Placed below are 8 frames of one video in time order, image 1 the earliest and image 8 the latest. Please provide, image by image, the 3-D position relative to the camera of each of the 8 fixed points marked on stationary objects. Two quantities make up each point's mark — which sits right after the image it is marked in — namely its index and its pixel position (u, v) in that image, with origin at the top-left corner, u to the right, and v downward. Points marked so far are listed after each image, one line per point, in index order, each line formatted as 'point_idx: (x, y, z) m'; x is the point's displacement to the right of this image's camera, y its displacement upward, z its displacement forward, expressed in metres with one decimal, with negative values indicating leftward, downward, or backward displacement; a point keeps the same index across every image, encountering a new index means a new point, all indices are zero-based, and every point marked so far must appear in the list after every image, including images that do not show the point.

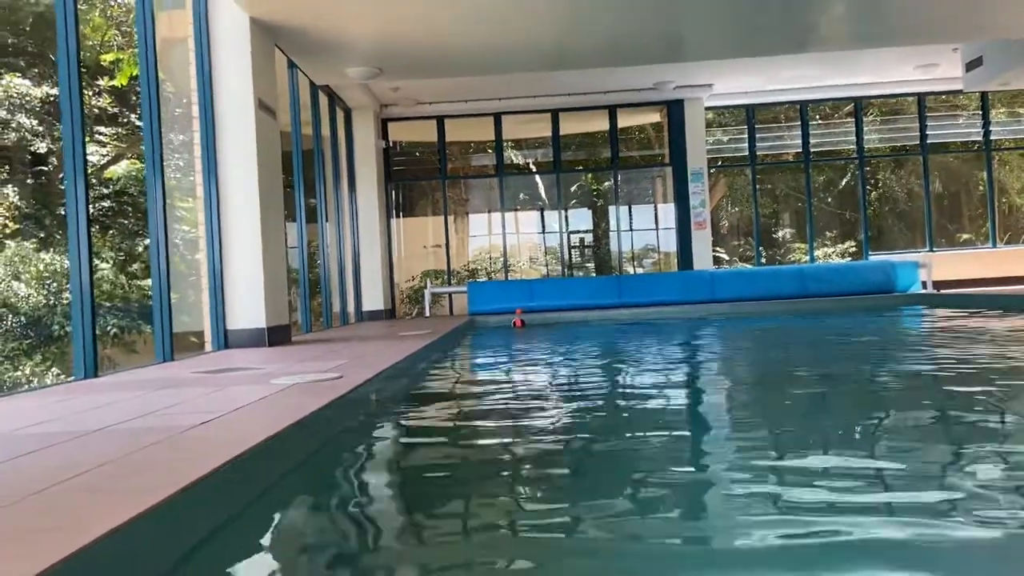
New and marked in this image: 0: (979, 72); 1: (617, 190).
0: (+5.7, +2.6, +10.6) m
1: (+1.7, +1.7, +14.5) m
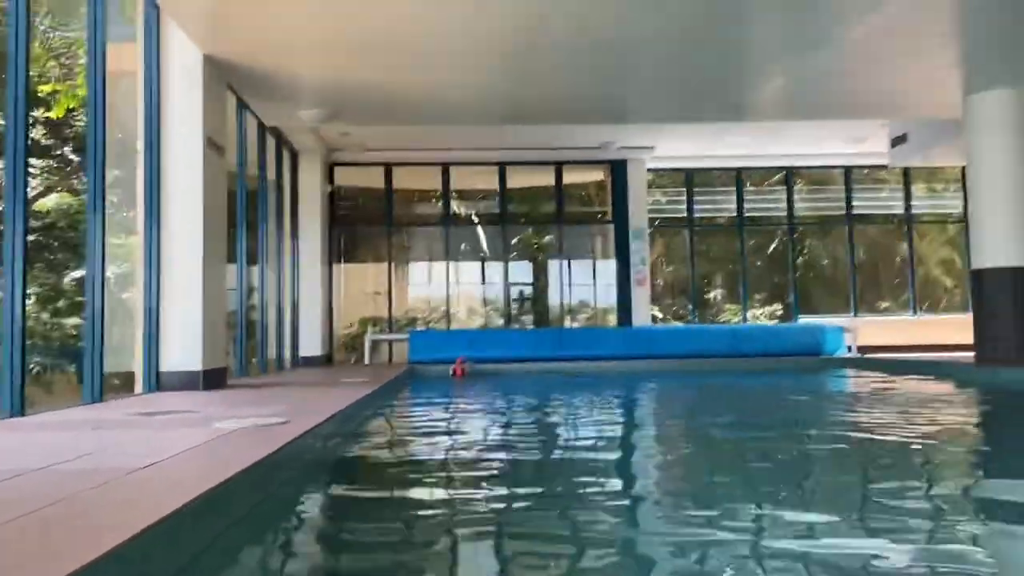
0: (+5.0, +1.8, +11.2) m
1: (+0.7, +0.8, +14.6) m
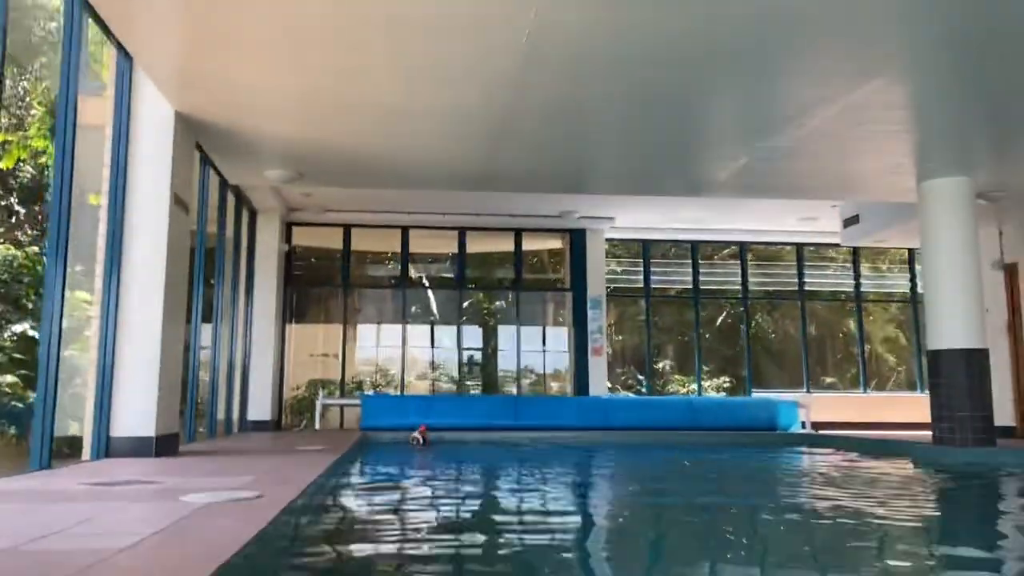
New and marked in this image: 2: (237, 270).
0: (+4.5, +0.8, +11.5) m
1: (0.0, -0.4, +14.6) m
2: (-3.7, +0.3, +11.8) m
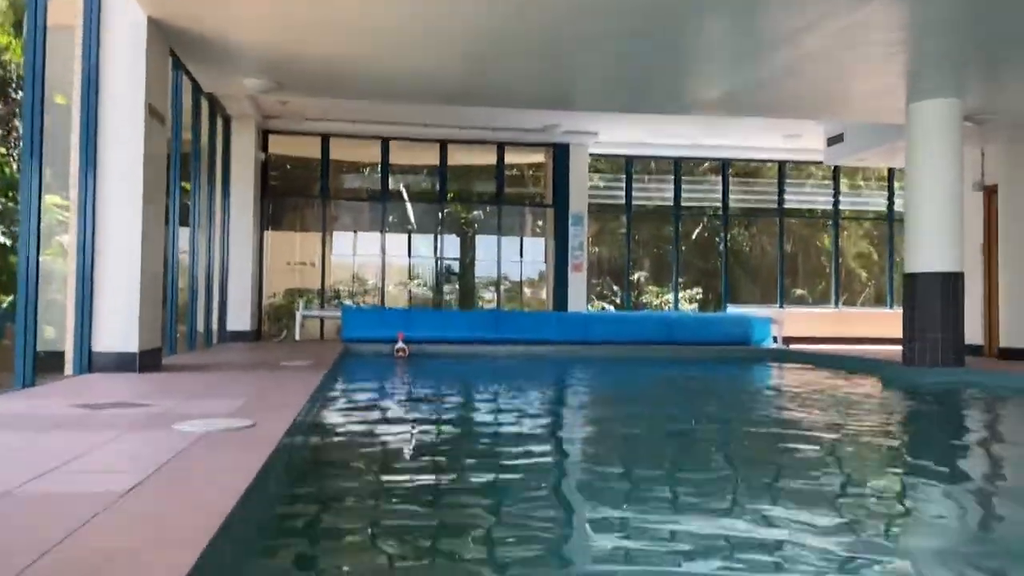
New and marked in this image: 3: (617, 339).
0: (+4.3, +1.8, +11.5) m
1: (-0.4, +1.1, +14.5) m
2: (-4.0, +1.5, +11.6) m
3: (+1.4, -0.7, +11.7) m
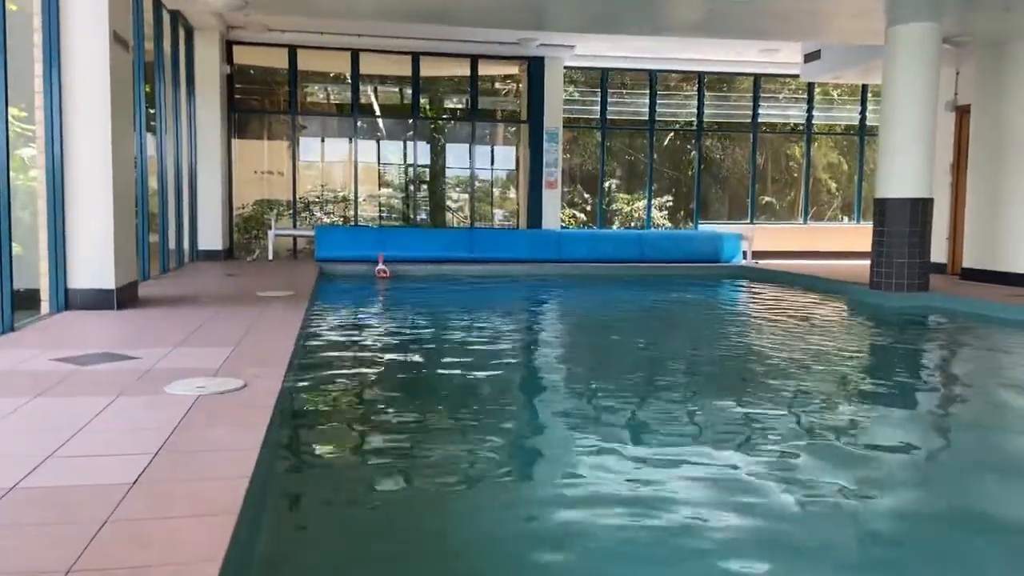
0: (+3.9, +2.9, +11.4) m
1: (-0.8, +2.6, +14.3) m
2: (-4.3, +2.6, +11.2) m
3: (+1.1, +0.4, +11.8) m
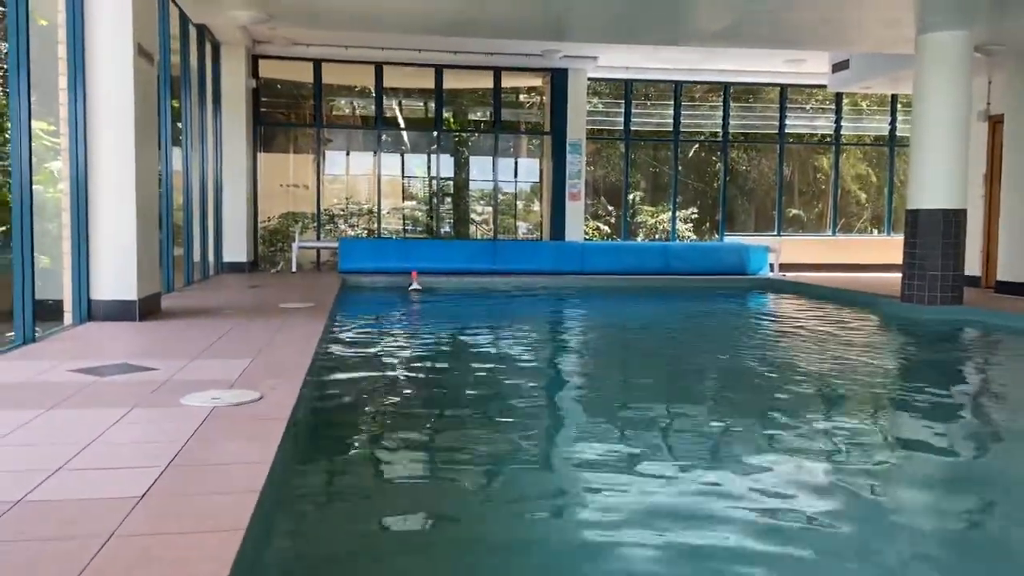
0: (+4.3, +2.8, +11.2) m
1: (-0.4, +2.3, +14.3) m
2: (-4.0, +2.5, +11.3) m
3: (+1.4, +0.3, +11.7) m
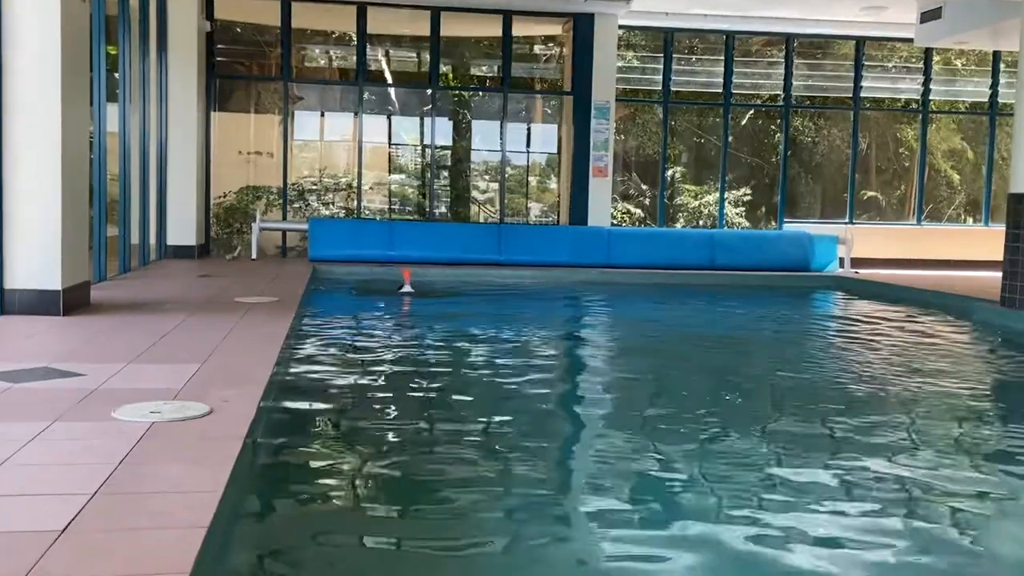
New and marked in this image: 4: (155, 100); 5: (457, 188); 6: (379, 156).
0: (+4.4, +2.8, +9.2) m
1: (-0.3, +2.5, +12.2) m
2: (-3.9, +2.6, +9.1) m
3: (+1.5, +0.3, +9.7) m
4: (-3.9, +2.0, +9.5) m
5: (-0.6, +1.2, +10.5) m
6: (-1.9, +1.7, +12.0) m
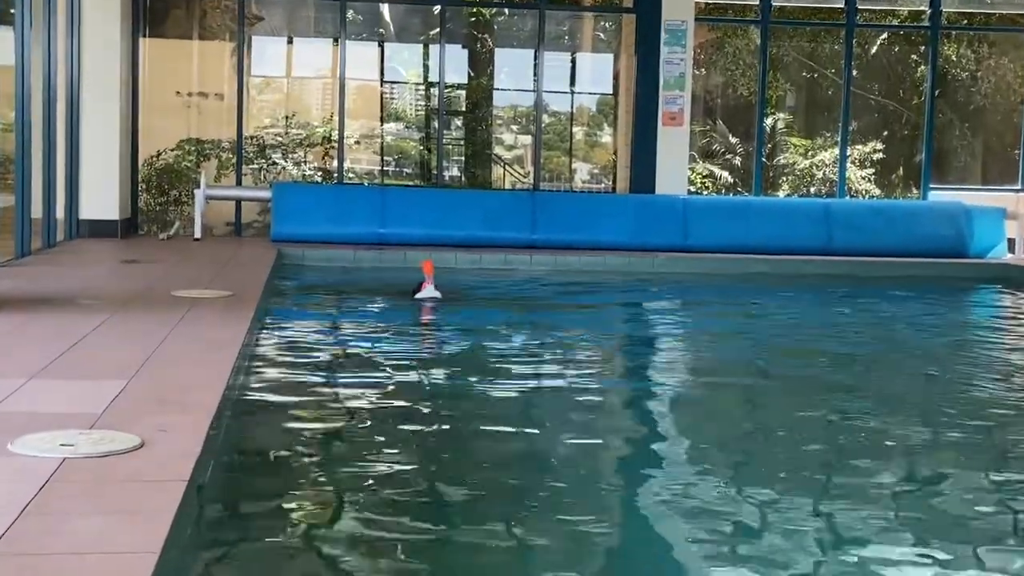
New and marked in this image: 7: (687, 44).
0: (+4.7, +2.8, +6.6) m
1: (0.0, +2.6, +9.6) m
2: (-3.6, +2.6, +6.5) m
3: (+1.8, +0.4, +7.1) m
4: (-3.6, +2.1, +6.9) m
5: (-0.4, +1.3, +7.9) m
6: (-1.6, +1.8, +9.4) m
7: (+1.5, +2.1, +7.6) m
